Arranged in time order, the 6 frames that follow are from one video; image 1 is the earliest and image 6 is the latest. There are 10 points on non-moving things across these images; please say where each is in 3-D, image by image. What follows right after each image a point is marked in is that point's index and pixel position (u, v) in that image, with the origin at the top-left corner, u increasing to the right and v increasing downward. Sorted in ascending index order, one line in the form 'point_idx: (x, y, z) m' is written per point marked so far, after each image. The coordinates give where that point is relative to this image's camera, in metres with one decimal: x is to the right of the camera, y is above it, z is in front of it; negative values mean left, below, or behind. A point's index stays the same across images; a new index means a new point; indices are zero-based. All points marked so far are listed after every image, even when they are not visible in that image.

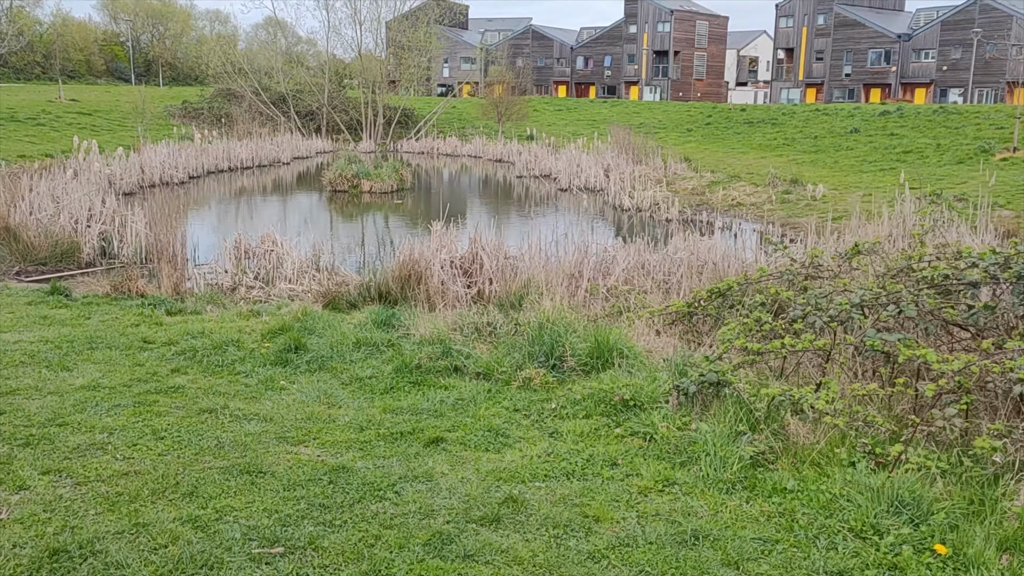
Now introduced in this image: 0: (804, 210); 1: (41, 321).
0: (+4.9, +1.2, +14.7) m
1: (-3.3, -0.2, +6.0) m
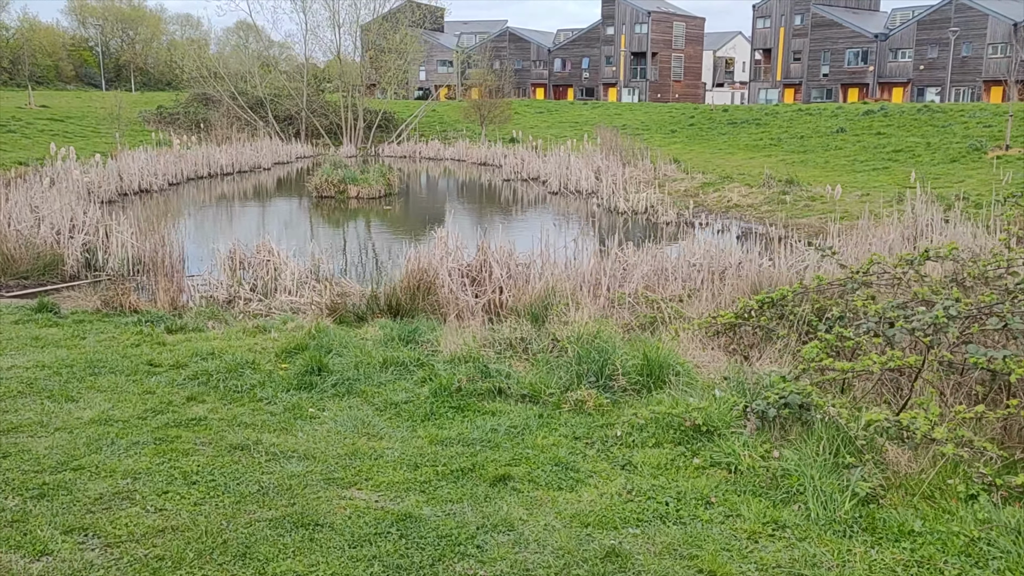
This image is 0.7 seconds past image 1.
0: (+4.8, +1.2, +14.5) m
1: (-3.1, -0.3, +5.6) m
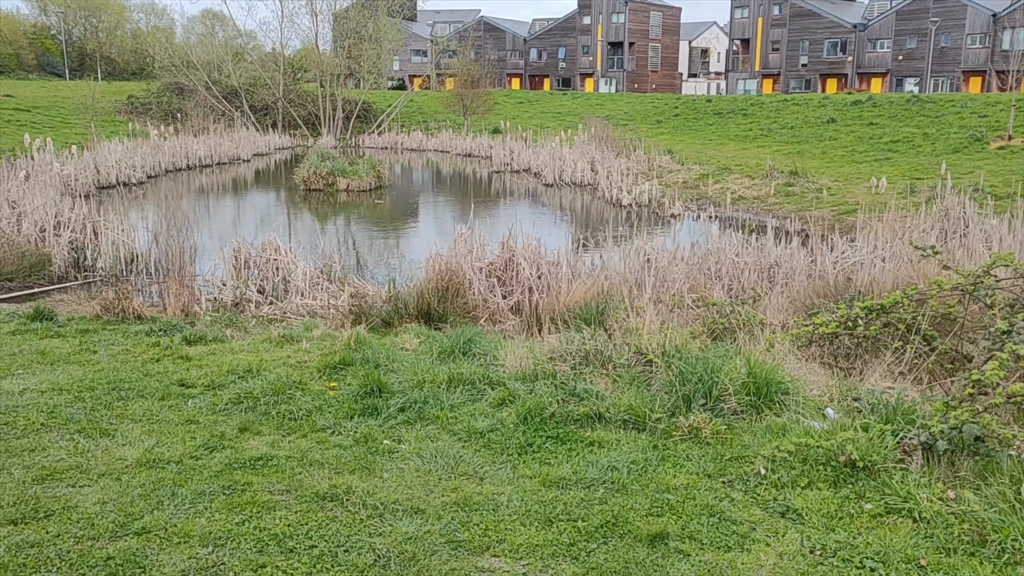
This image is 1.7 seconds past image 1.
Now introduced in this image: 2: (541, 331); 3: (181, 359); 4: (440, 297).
0: (+4.9, +1.3, +14.1) m
1: (-2.7, -0.4, +5.0) m
2: (+0.2, -0.4, +6.8) m
3: (-1.9, -0.4, +5.0) m
4: (-0.6, -0.1, +7.2) m
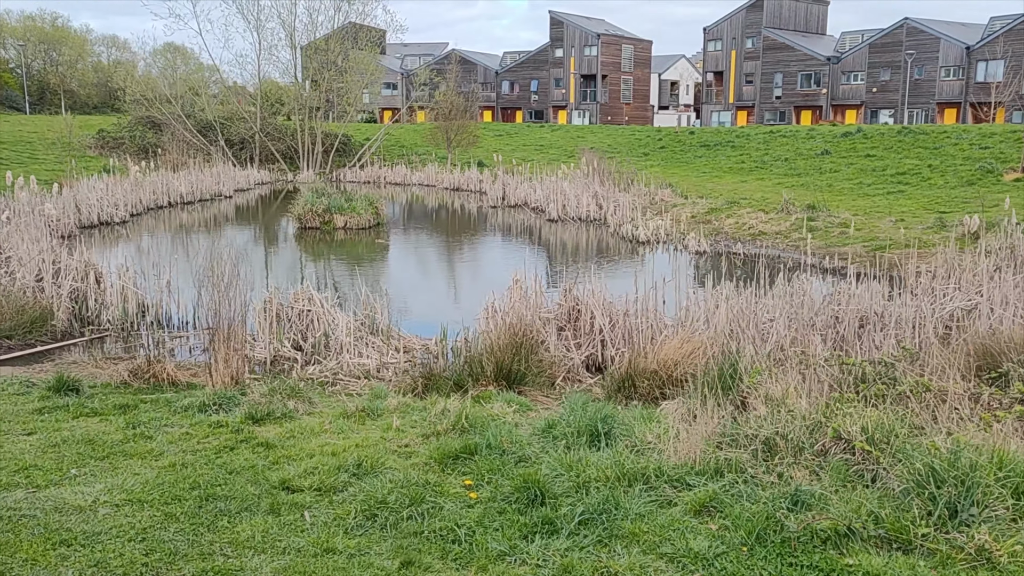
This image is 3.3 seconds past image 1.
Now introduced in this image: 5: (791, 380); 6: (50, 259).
0: (+5.2, +0.7, +13.6) m
1: (-2.0, -0.8, +4.1) m
2: (+0.9, -0.8, +6.0) m
3: (-1.2, -0.8, +4.2) m
4: (0.0, -0.5, +6.4) m
5: (+1.5, -0.5, +4.9) m
6: (-4.9, +0.3, +9.3) m
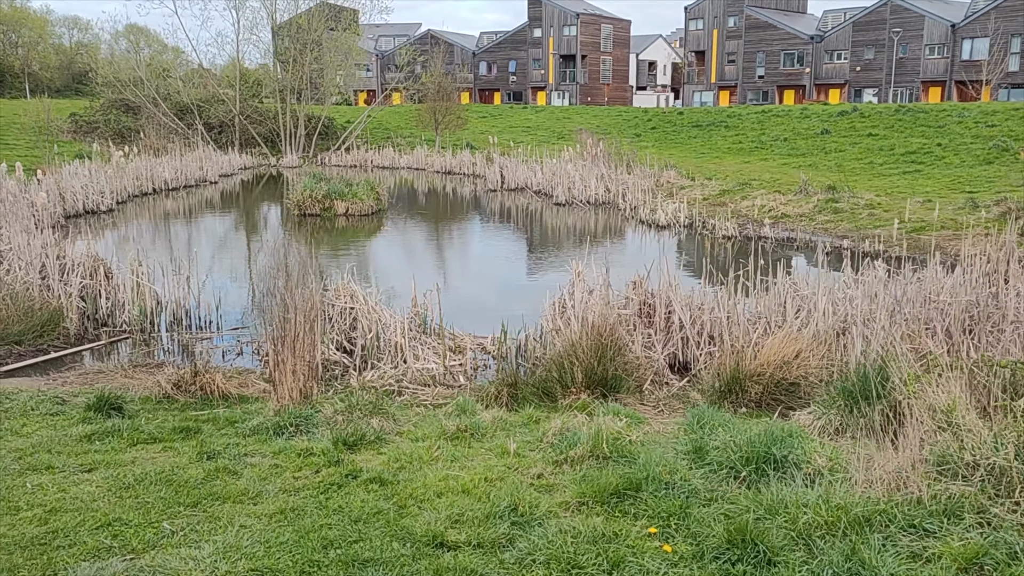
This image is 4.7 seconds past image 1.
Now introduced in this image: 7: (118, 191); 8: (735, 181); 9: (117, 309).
0: (+5.5, +0.9, +13.1) m
1: (-1.3, -0.8, +3.4) m
2: (+1.5, -0.7, +5.4) m
3: (-0.6, -0.8, +3.5) m
4: (+0.6, -0.5, +5.8) m
5: (+2.1, -0.5, +4.3) m
6: (-4.5, +0.3, +8.5) m
7: (-8.9, +2.2, +19.7) m
8: (+4.9, +2.4, +19.4) m
9: (-3.7, -0.2, +8.2) m
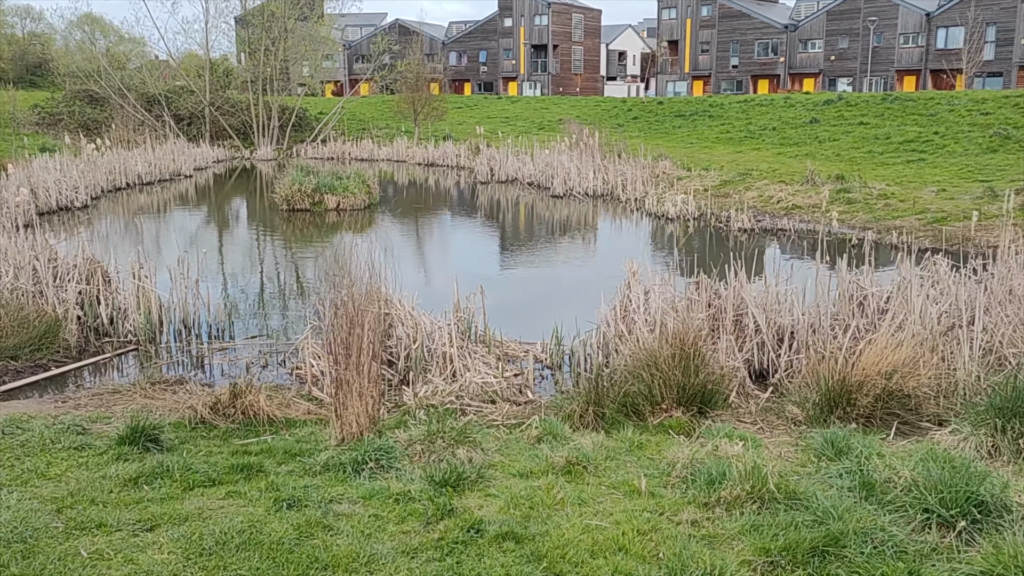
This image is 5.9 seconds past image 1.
0: (+5.6, +1.0, +12.7) m
1: (-0.8, -0.9, +2.8) m
2: (+1.9, -0.7, +4.9) m
3: (0.0, -0.9, +2.9) m
4: (+1.0, -0.5, +5.2) m
5: (+2.7, -0.5, +3.8) m
6: (-4.1, +0.3, +7.7) m
7: (-9.0, +2.2, +18.7) m
8: (+4.8, +2.6, +19.0) m
9: (-3.4, -0.2, +7.4) m
